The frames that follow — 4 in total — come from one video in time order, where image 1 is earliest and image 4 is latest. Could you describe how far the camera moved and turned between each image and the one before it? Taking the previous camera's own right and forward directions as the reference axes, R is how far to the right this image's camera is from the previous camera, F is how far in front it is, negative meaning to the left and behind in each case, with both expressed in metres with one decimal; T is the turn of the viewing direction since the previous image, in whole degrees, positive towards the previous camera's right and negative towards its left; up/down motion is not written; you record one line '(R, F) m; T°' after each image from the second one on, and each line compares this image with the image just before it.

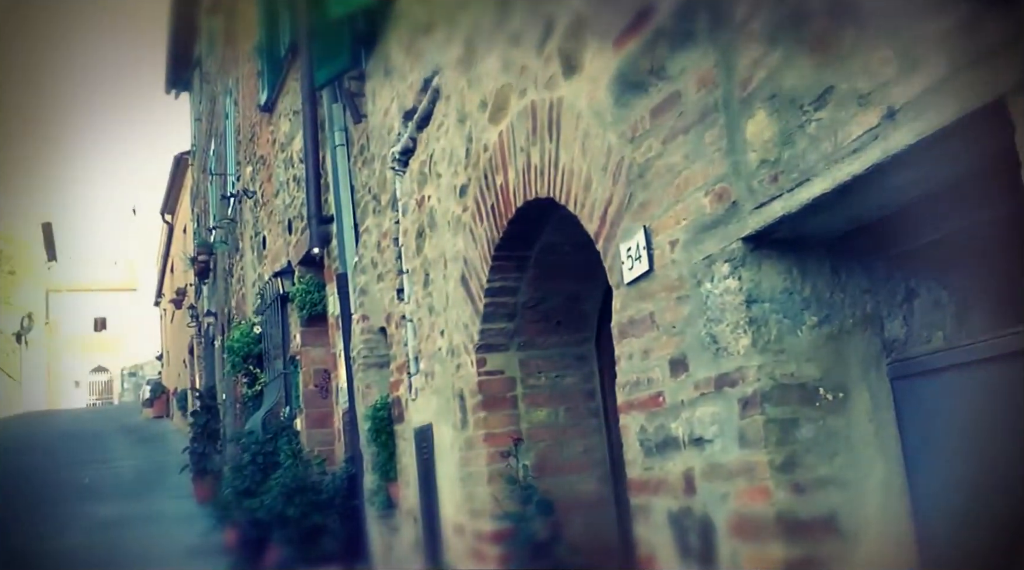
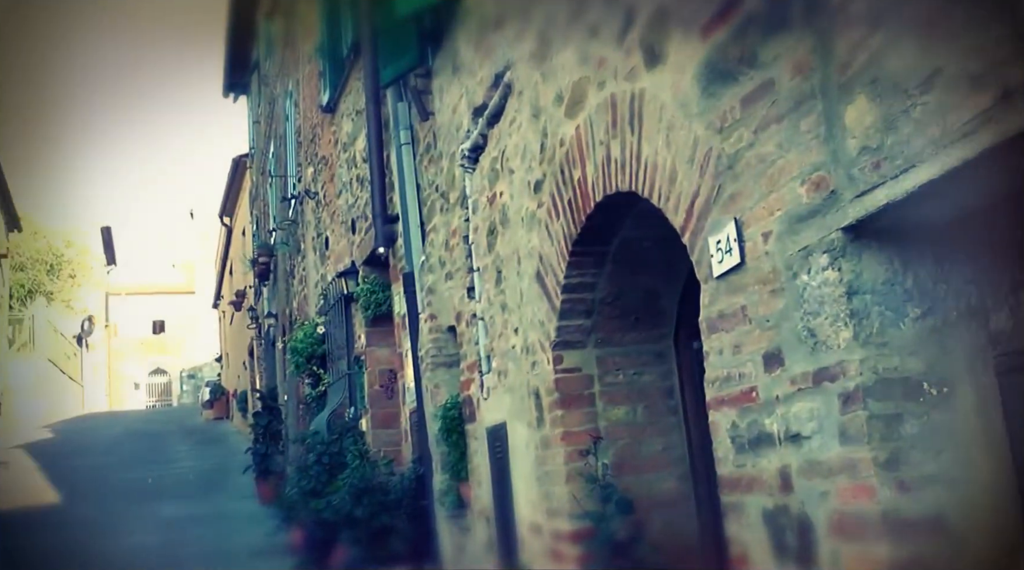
(-0.1, 0.0) m; -3°
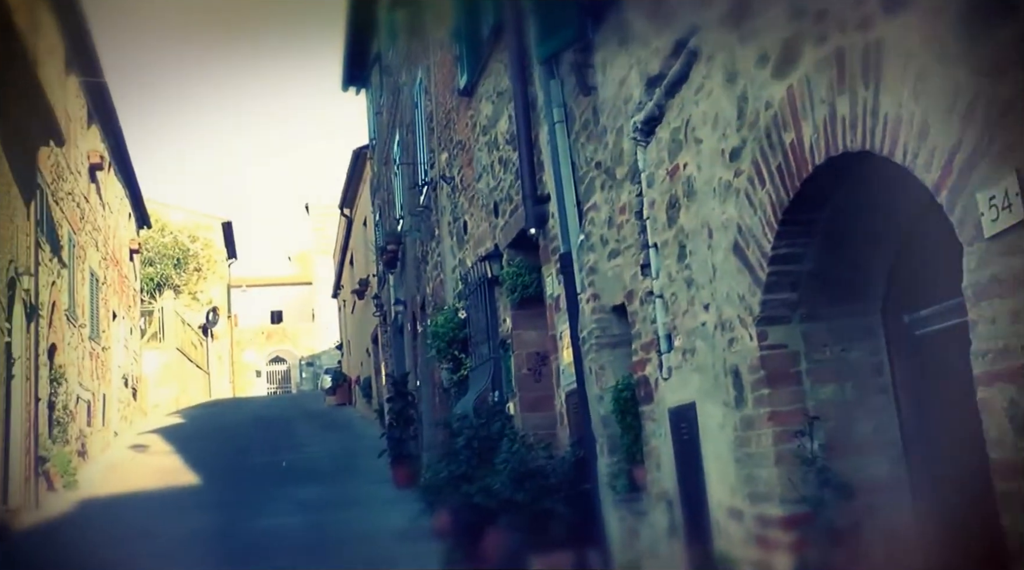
(-0.3, +0.1) m; -6°
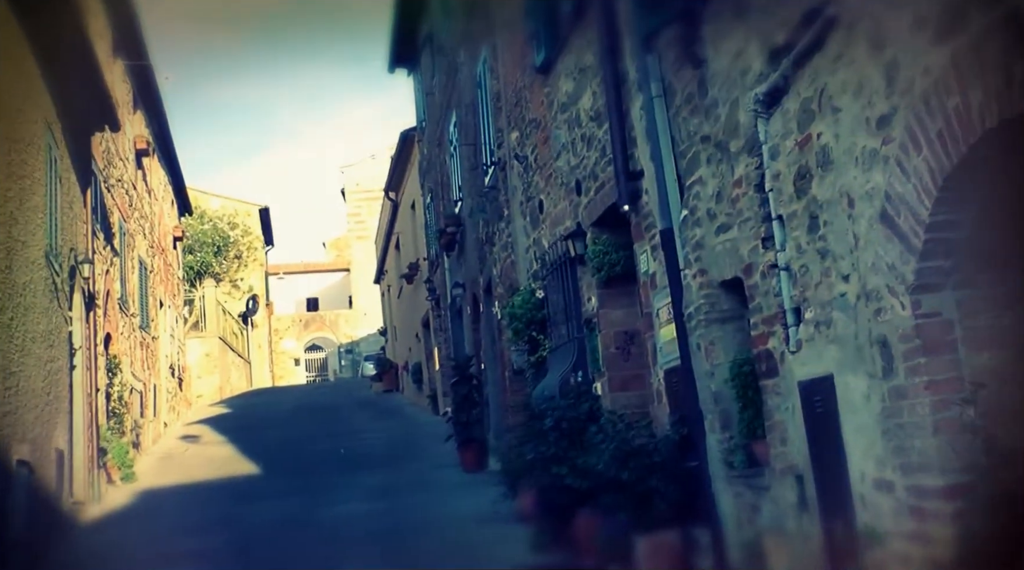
(-0.4, 0.0) m; -2°
